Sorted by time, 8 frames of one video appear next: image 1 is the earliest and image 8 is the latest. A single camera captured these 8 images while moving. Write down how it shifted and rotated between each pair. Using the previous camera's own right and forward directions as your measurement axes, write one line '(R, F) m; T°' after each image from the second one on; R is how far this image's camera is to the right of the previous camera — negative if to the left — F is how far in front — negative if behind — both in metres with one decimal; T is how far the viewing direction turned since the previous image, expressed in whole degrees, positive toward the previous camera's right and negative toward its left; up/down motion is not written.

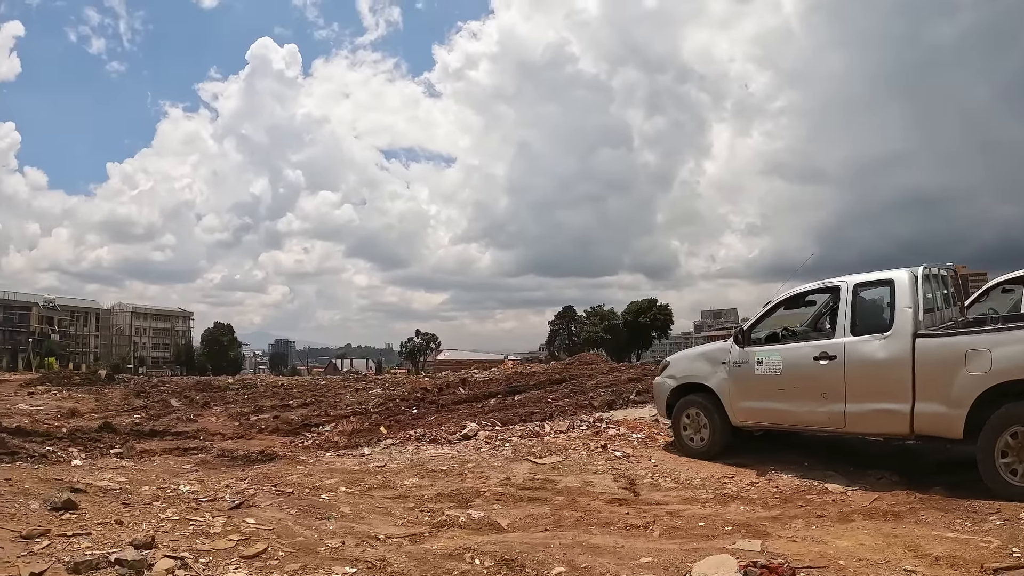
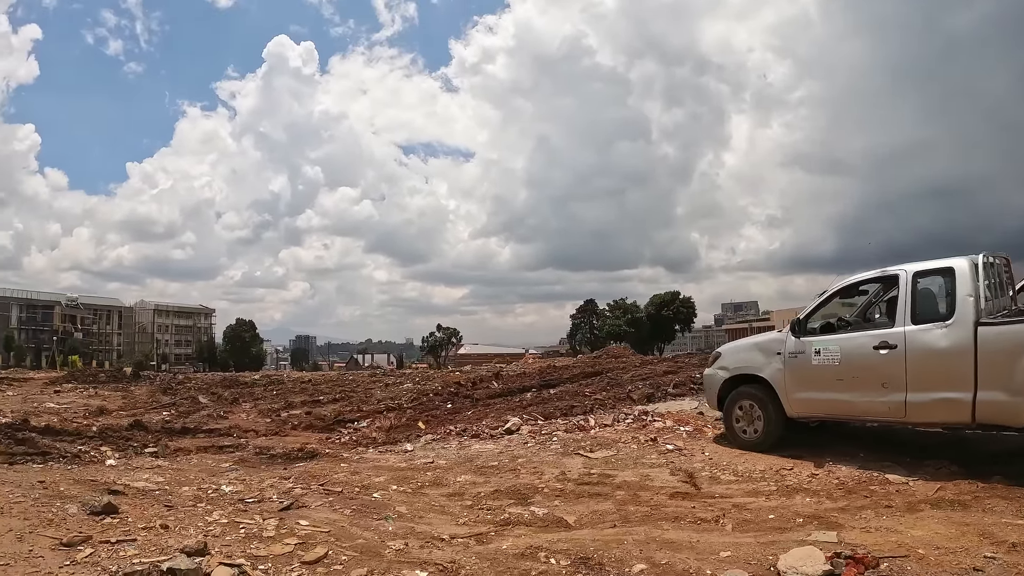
(-0.6, +0.4) m; -1°
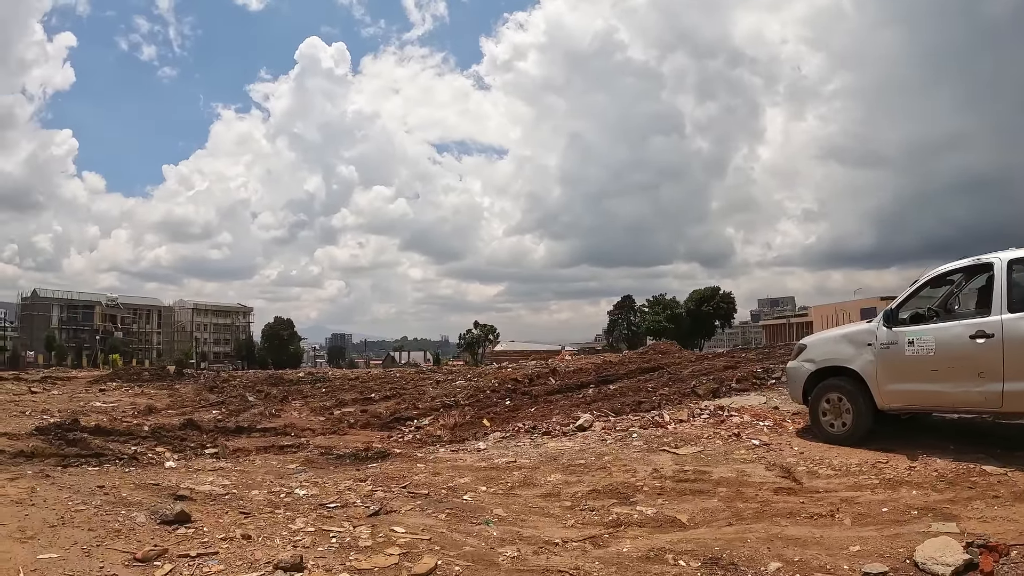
(-0.9, +0.4) m; -3°
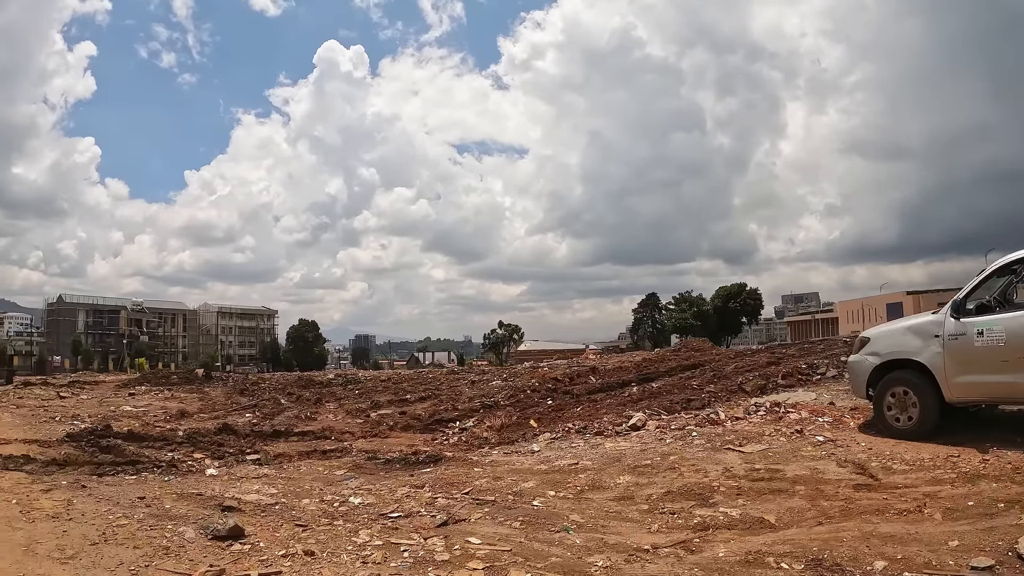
(-0.5, +0.6) m; -2°
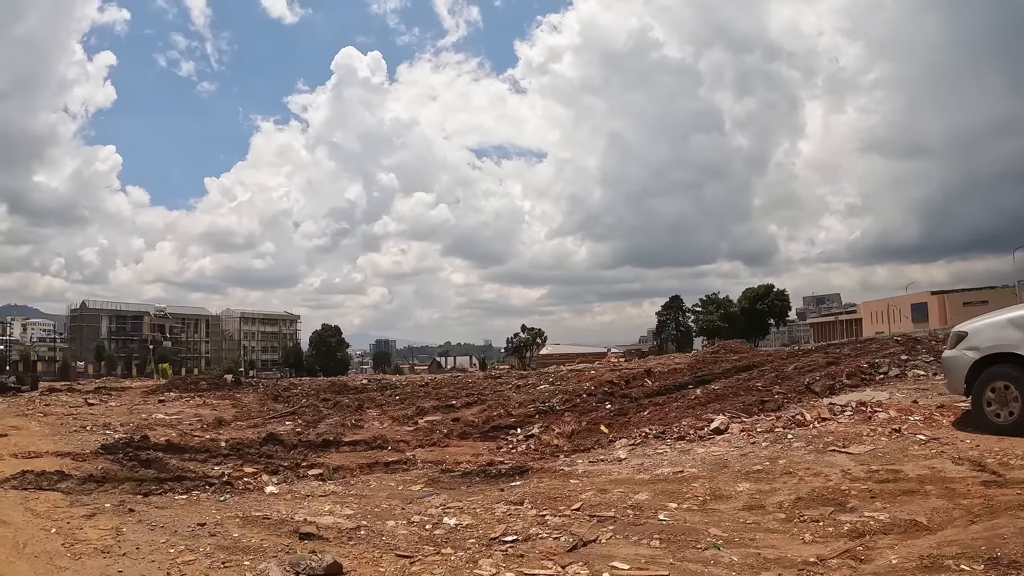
(-0.9, +1.1) m; -1°
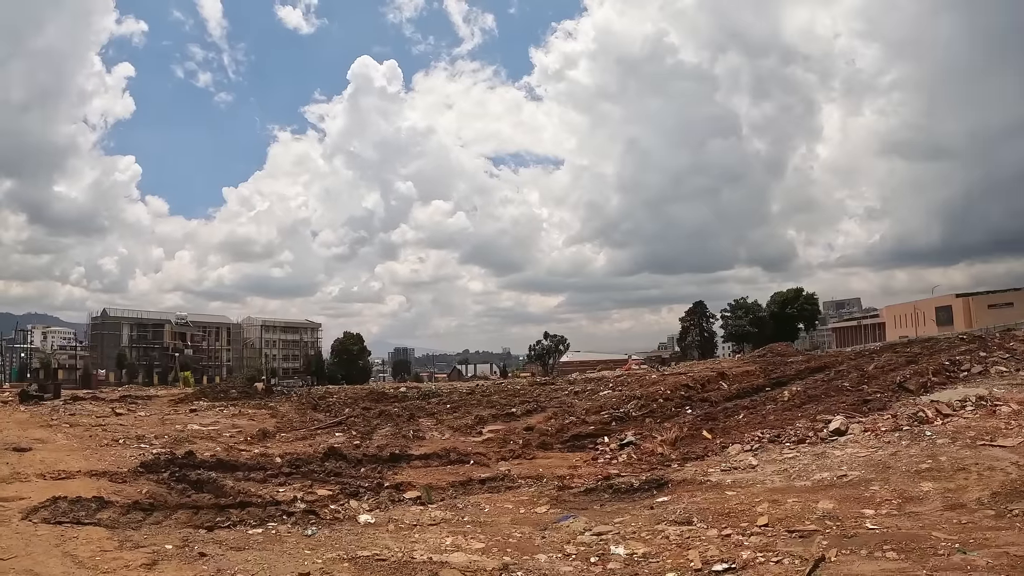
(-1.2, +1.5) m; -1°
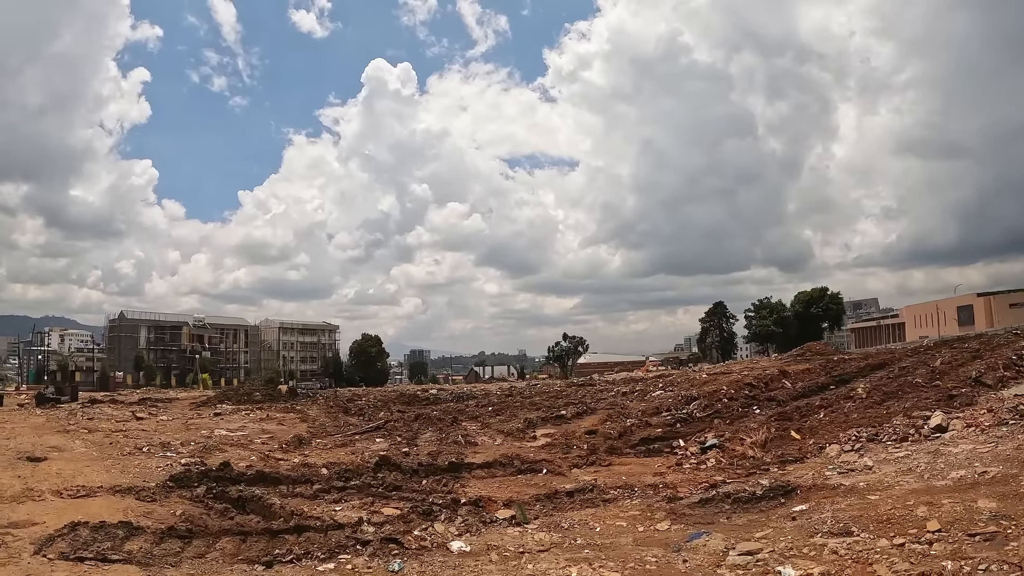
(-0.8, +1.2) m; -1°
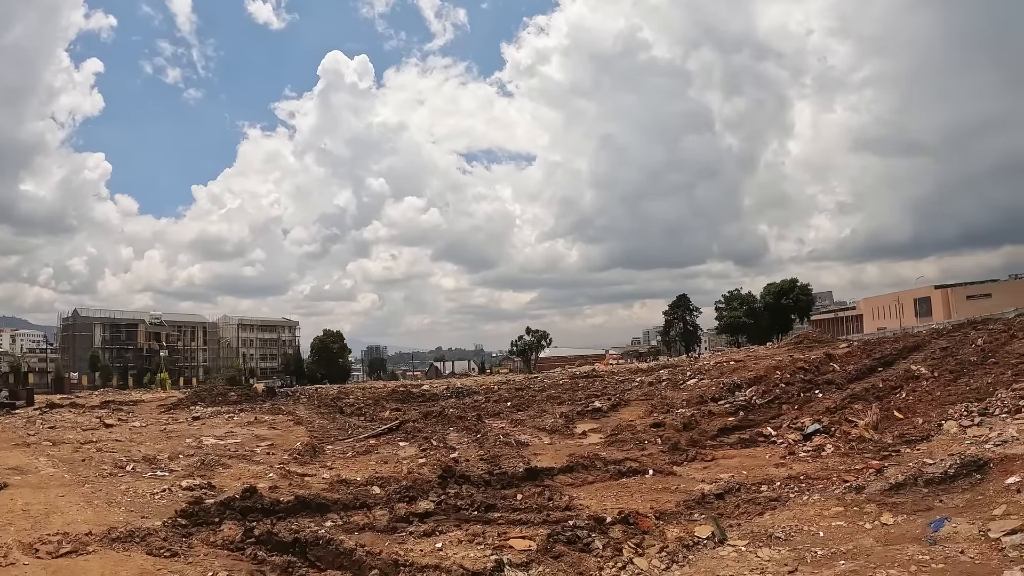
(-1.4, +1.8) m; +3°
